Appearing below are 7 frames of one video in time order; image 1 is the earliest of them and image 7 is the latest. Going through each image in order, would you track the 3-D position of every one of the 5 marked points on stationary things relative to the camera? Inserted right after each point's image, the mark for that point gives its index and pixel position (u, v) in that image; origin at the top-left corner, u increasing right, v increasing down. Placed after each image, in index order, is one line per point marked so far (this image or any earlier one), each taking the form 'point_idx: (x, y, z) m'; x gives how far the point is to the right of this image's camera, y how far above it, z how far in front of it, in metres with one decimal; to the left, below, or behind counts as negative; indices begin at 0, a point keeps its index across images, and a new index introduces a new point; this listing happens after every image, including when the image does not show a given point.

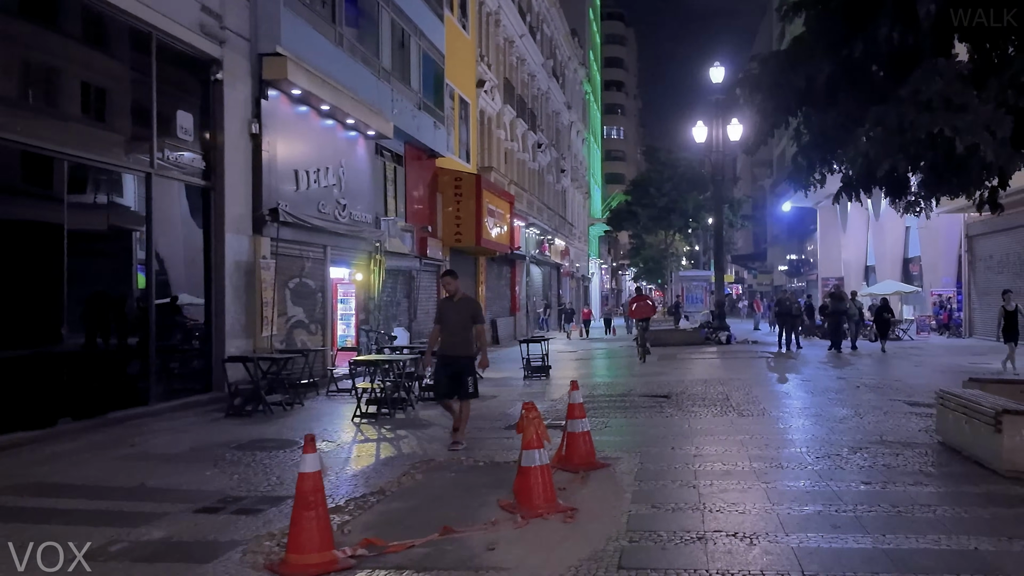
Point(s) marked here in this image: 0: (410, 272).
0: (-2.3, +0.4, +19.1) m
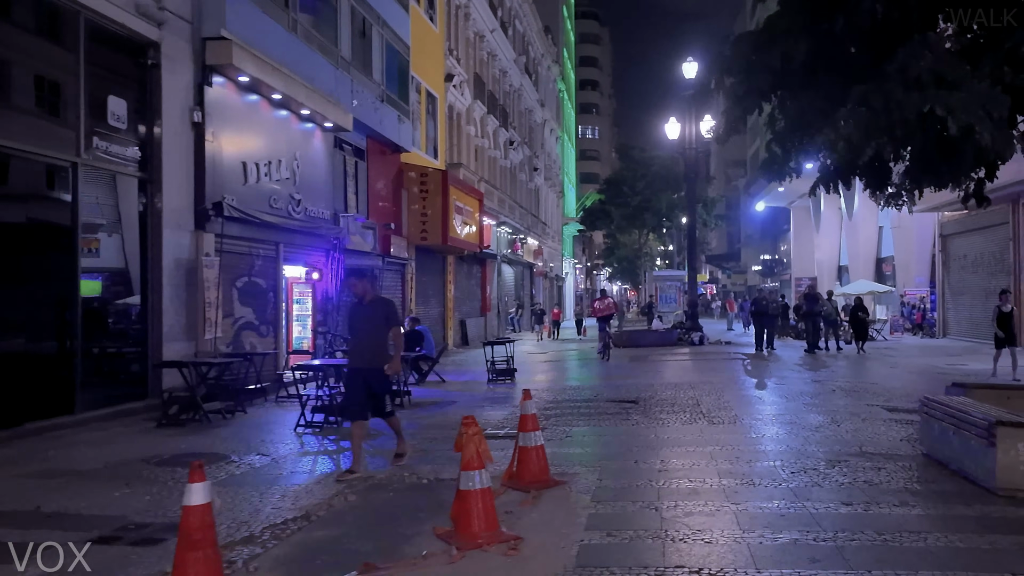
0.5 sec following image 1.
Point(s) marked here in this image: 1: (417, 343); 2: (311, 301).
0: (-3.1, +0.4, +18.3) m
1: (-1.7, -0.9, +14.2) m
2: (-3.8, -0.2, +15.5) m
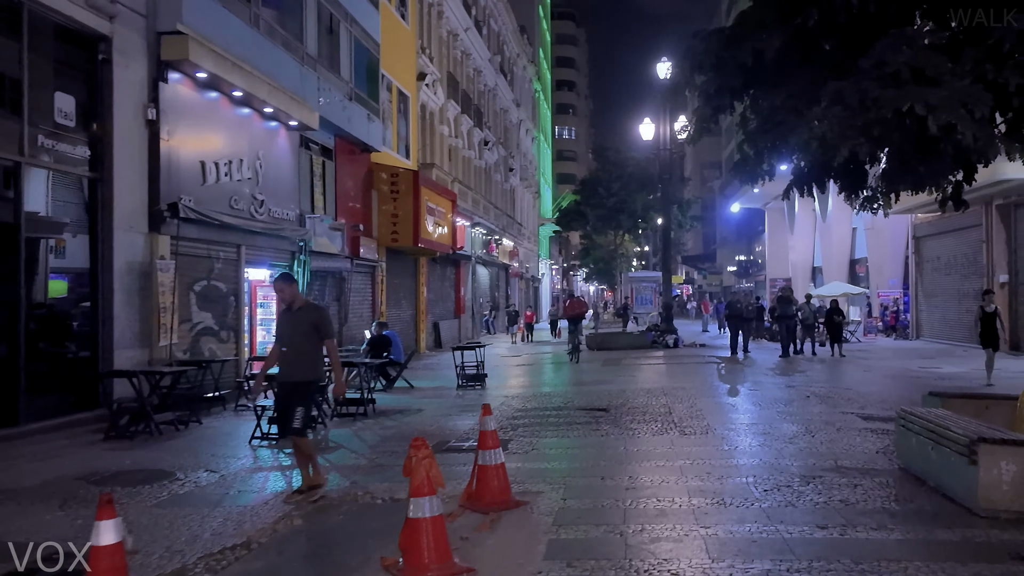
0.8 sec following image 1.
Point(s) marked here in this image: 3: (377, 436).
0: (-3.7, +0.3, +17.9) m
1: (-2.2, -1.0, +13.8) m
2: (-4.3, -0.3, +15.1) m
3: (-1.5, -1.6, +9.1) m
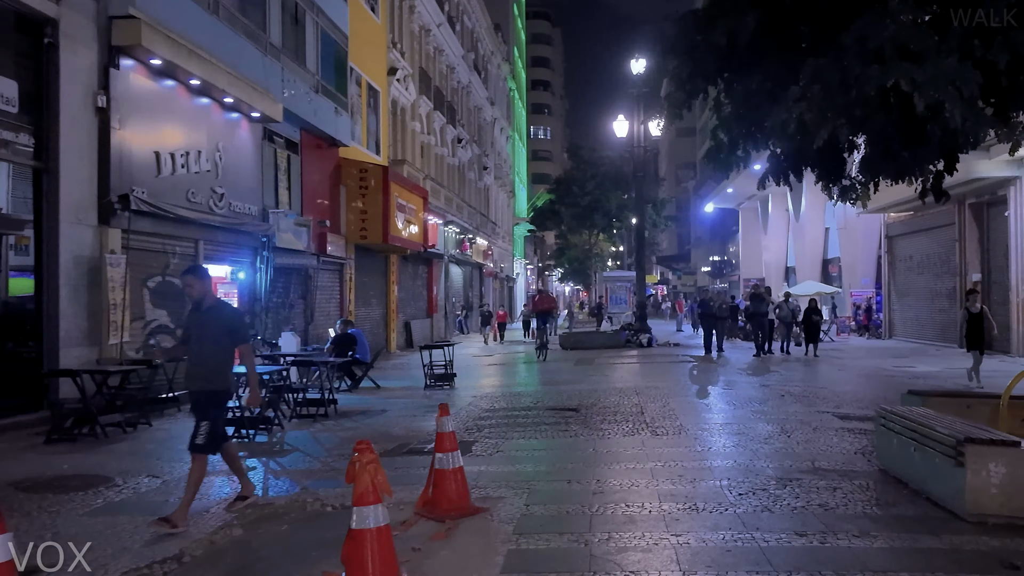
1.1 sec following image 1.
0: (-4.3, +0.4, +17.4) m
1: (-2.7, -1.0, +13.4) m
2: (-4.9, -0.3, +14.6) m
3: (-1.8, -1.6, +8.7) m
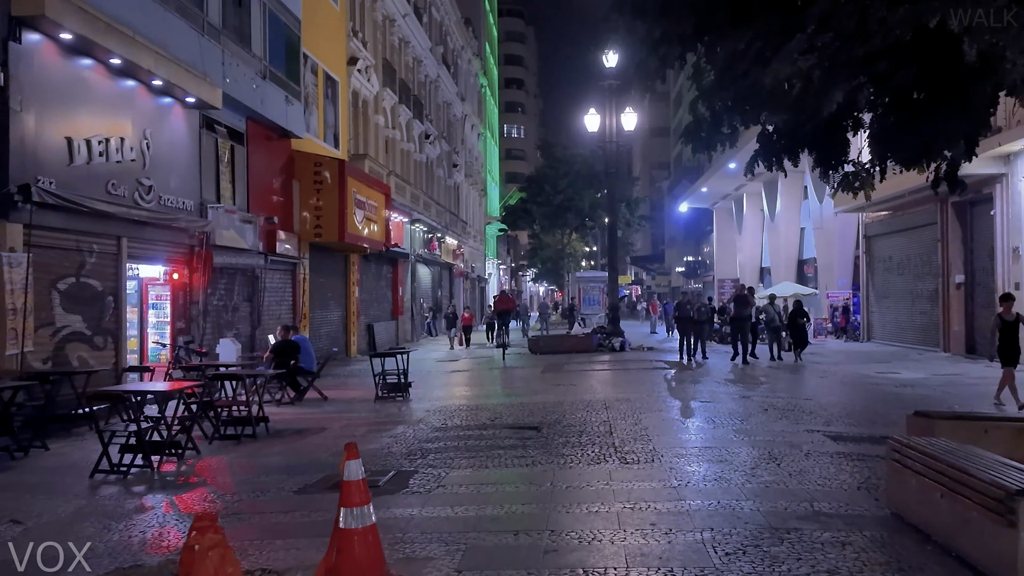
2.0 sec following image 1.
0: (-5.1, +0.3, +16.1) m
1: (-3.3, -1.0, +12.1) m
2: (-5.5, -0.3, +13.3) m
3: (-2.3, -1.6, +7.5) m
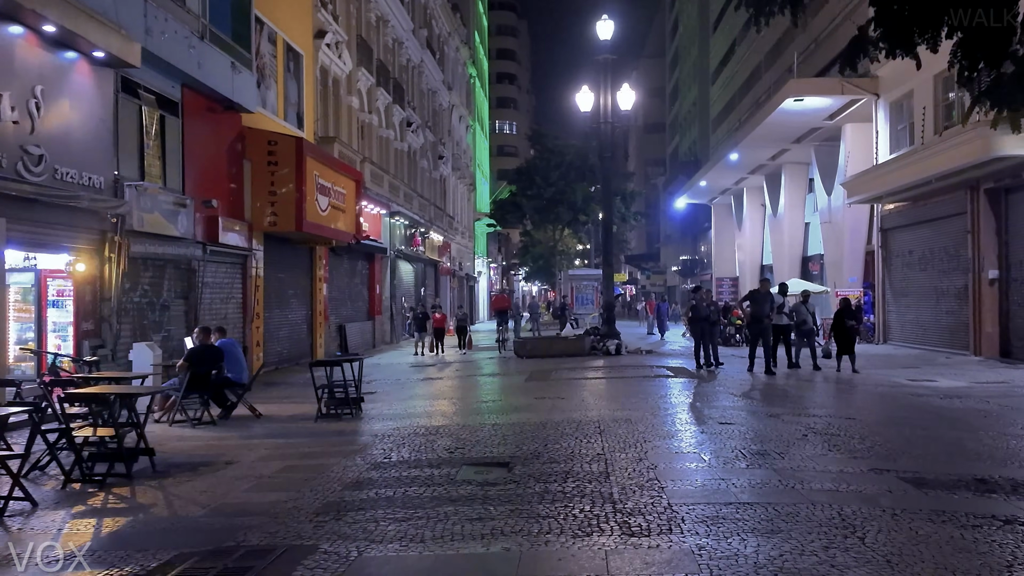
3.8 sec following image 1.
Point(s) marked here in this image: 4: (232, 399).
0: (-5.4, +0.4, +13.8) m
1: (-3.6, -0.9, +9.9) m
2: (-5.8, -0.2, +11.0) m
3: (-2.6, -1.5, +5.2) m
4: (-3.5, -1.4, +10.3) m
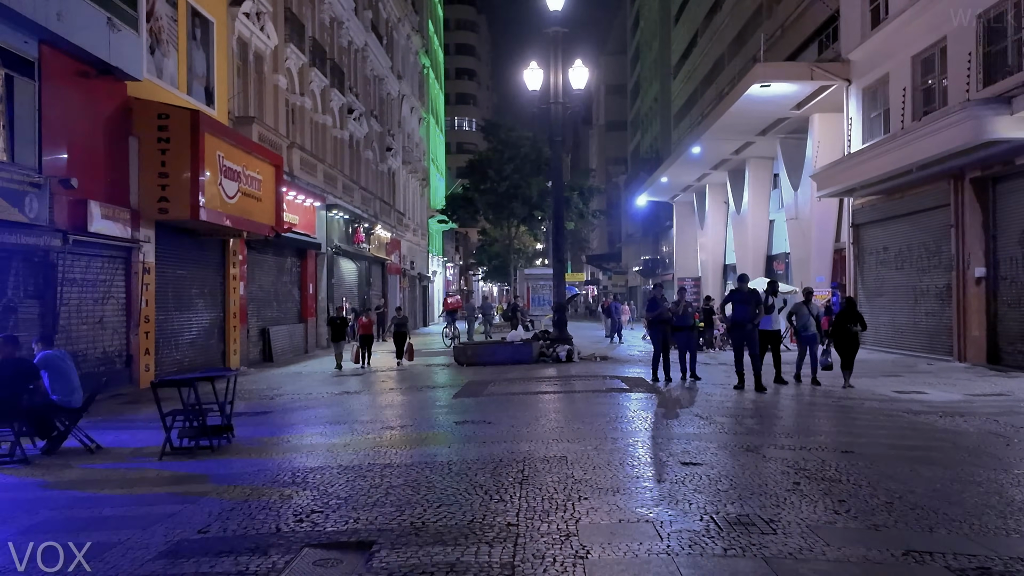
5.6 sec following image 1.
0: (-6.5, +0.5, +11.4) m
1: (-4.5, -0.9, +7.6) m
2: (-6.8, -0.2, +8.6) m
3: (-3.3, -1.5, +2.9) m
4: (-4.4, -1.4, +8.0) m
